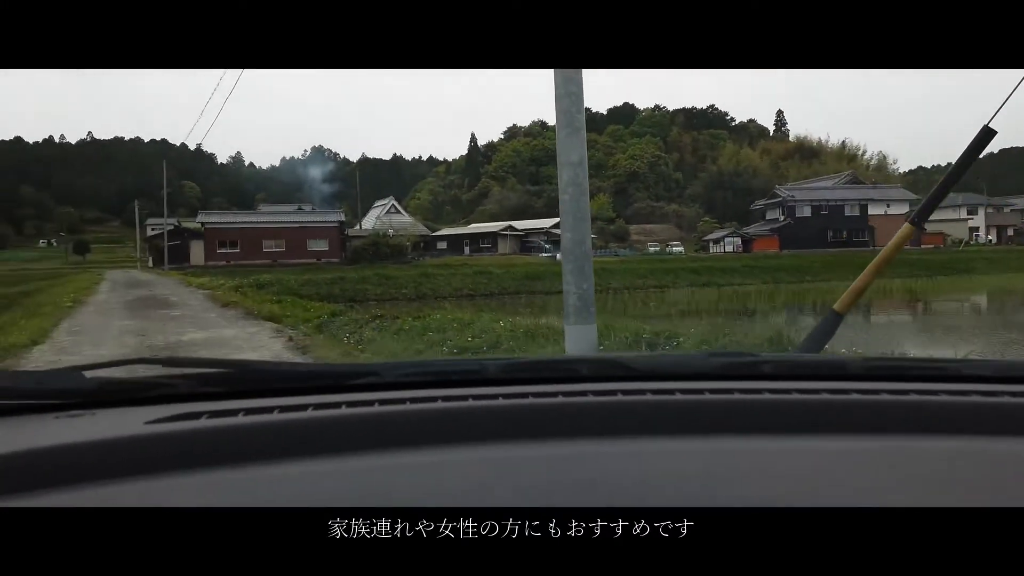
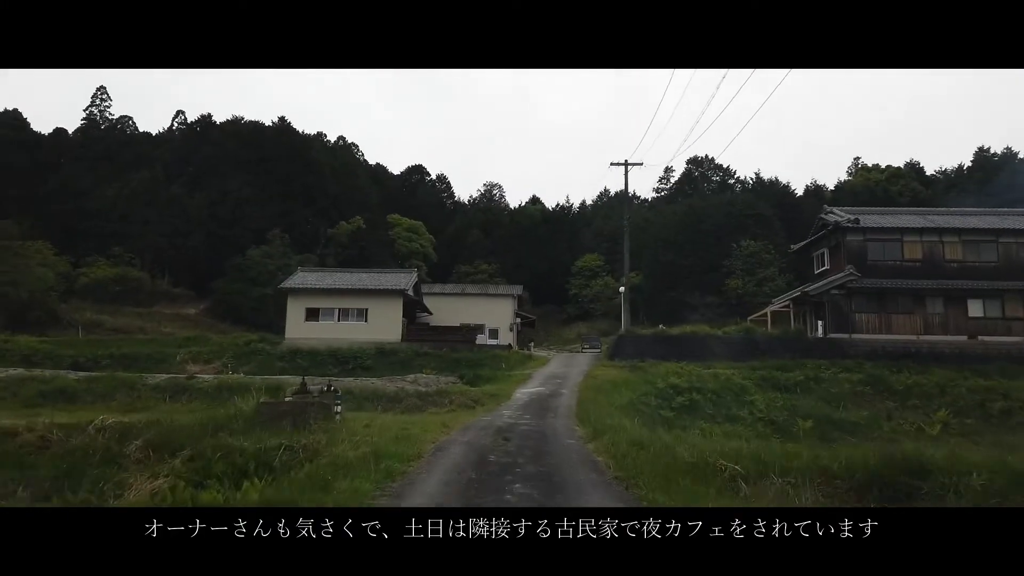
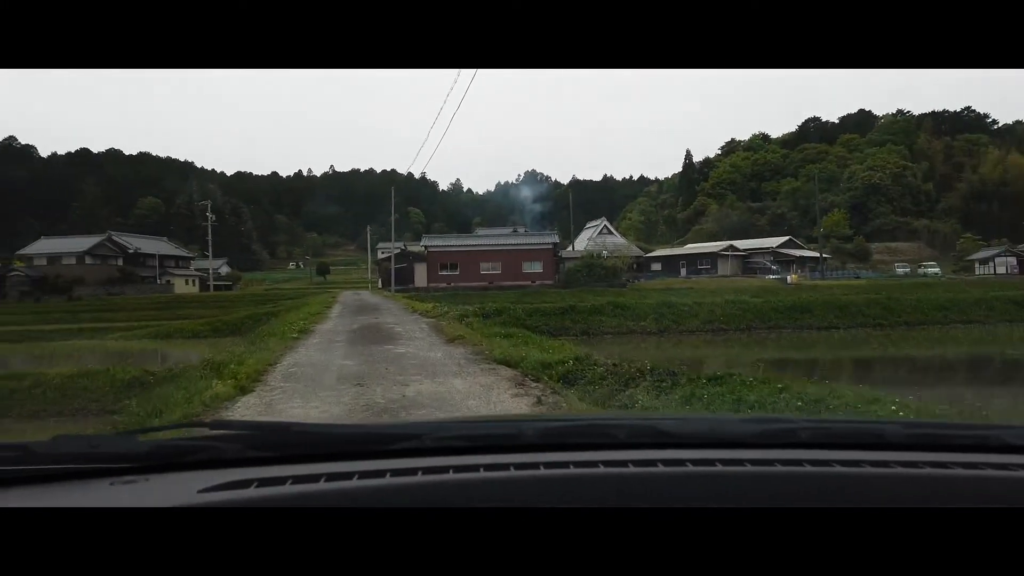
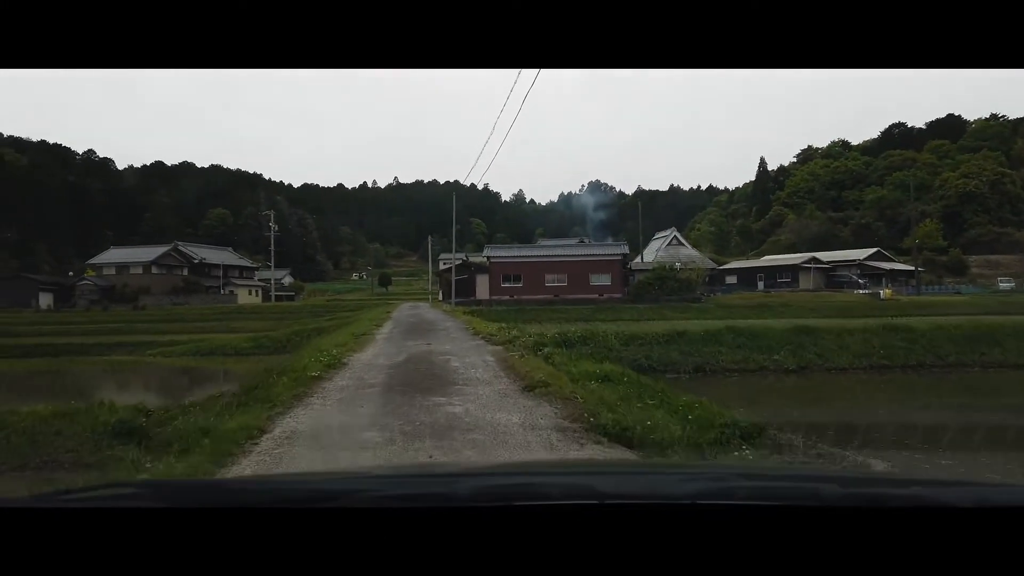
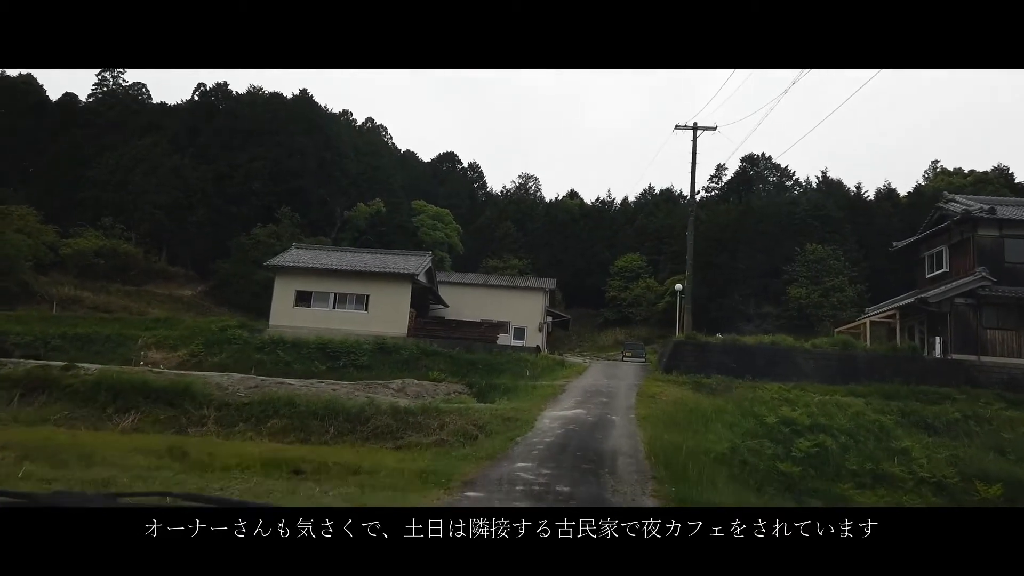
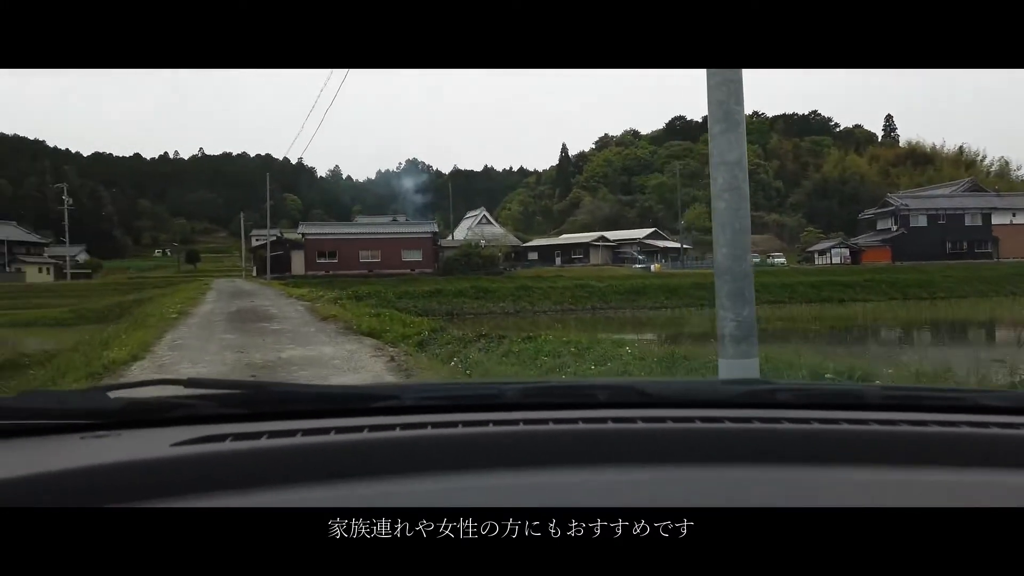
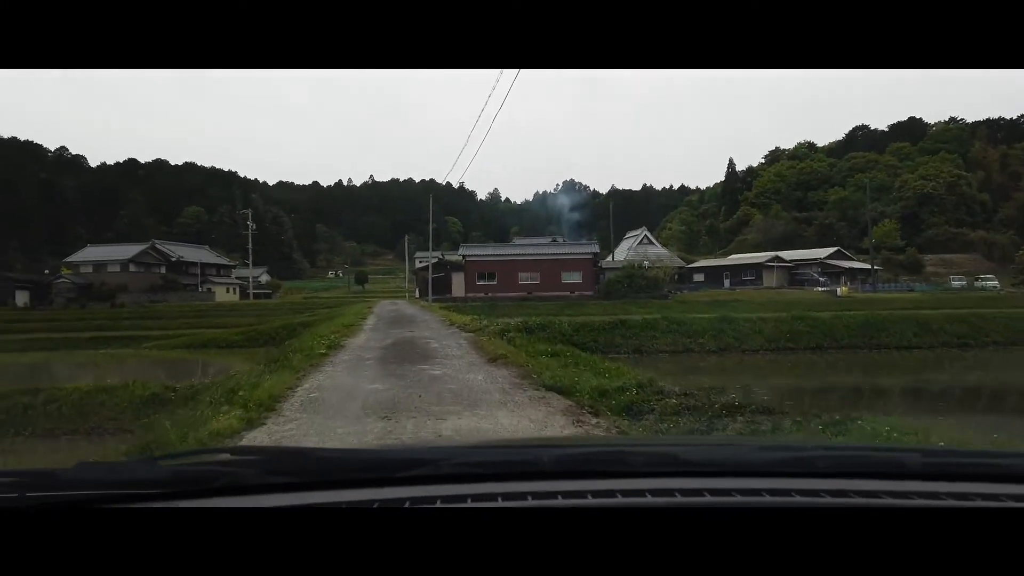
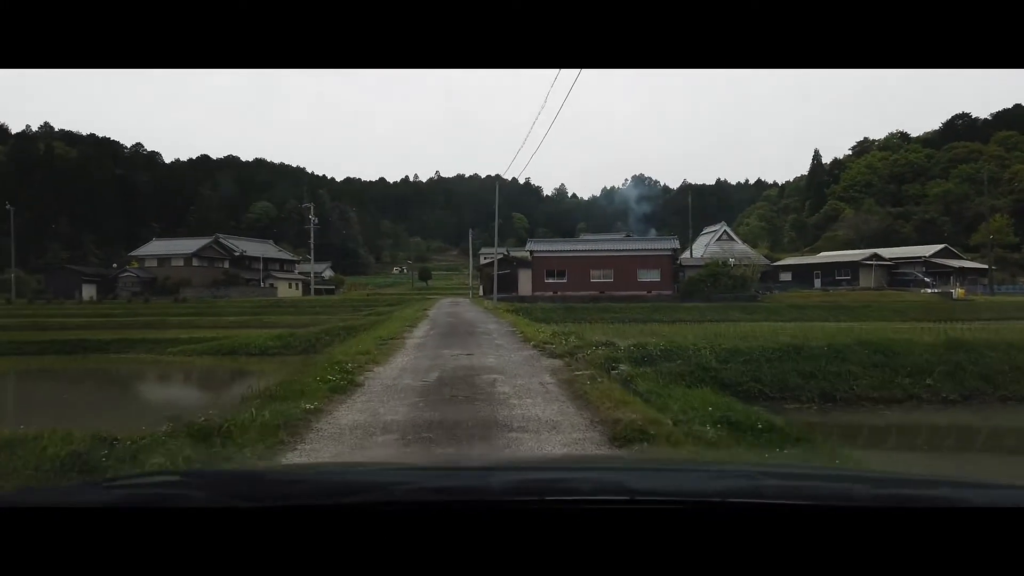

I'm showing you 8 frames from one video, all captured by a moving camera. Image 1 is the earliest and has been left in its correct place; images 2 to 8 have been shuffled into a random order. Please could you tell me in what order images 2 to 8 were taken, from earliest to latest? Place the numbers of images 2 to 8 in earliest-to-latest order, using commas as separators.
6, 3, 7, 4, 8, 2, 5
